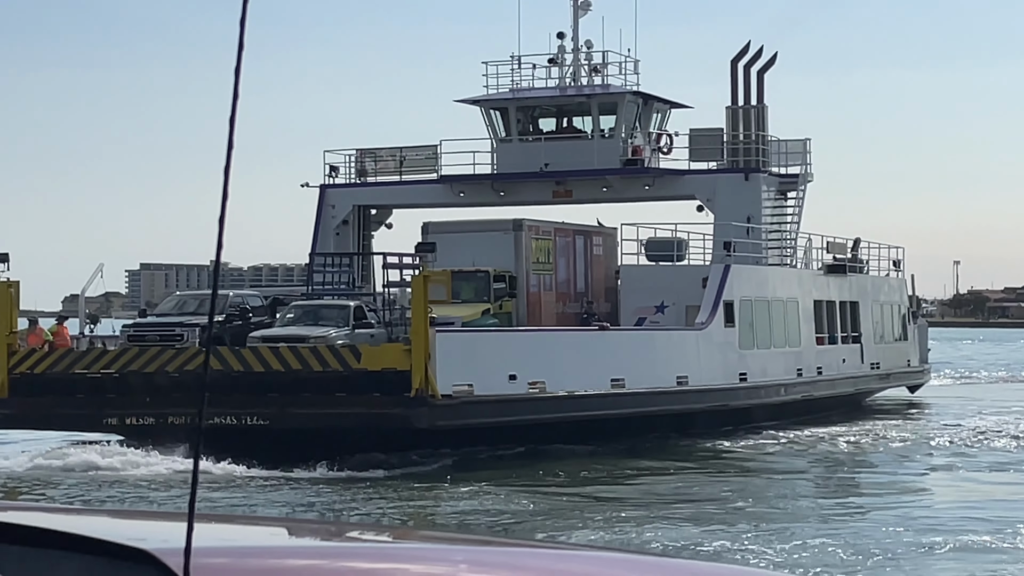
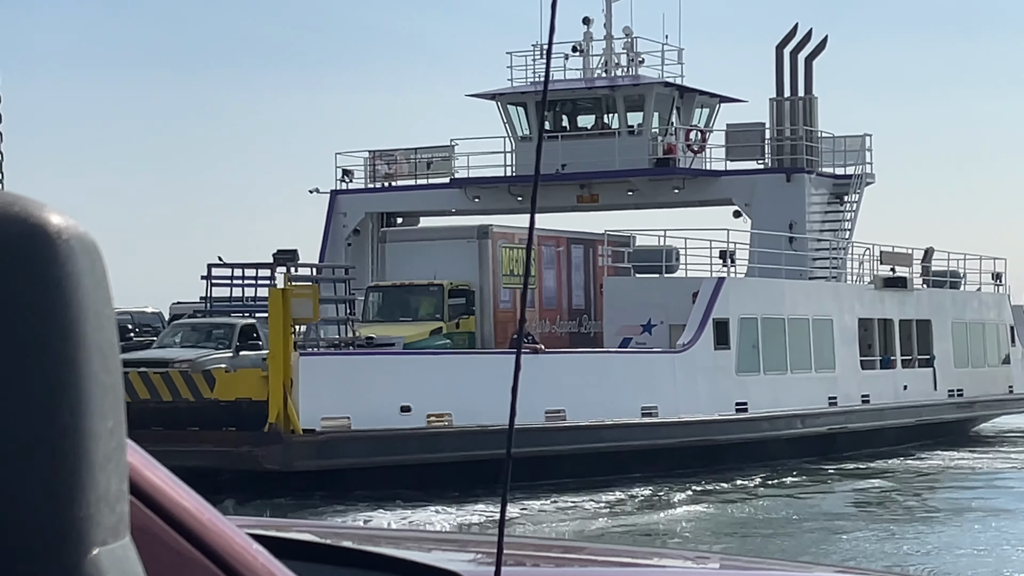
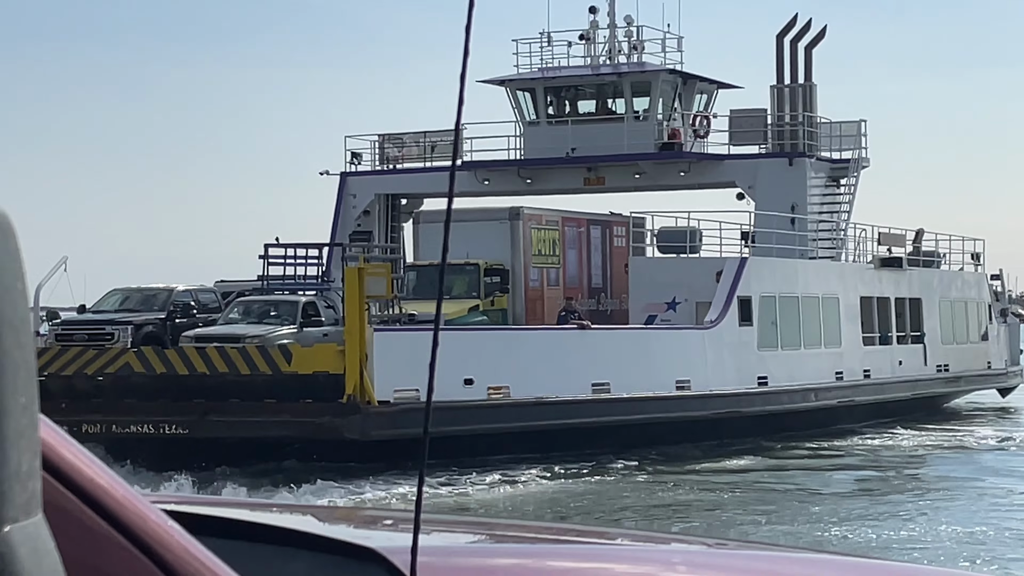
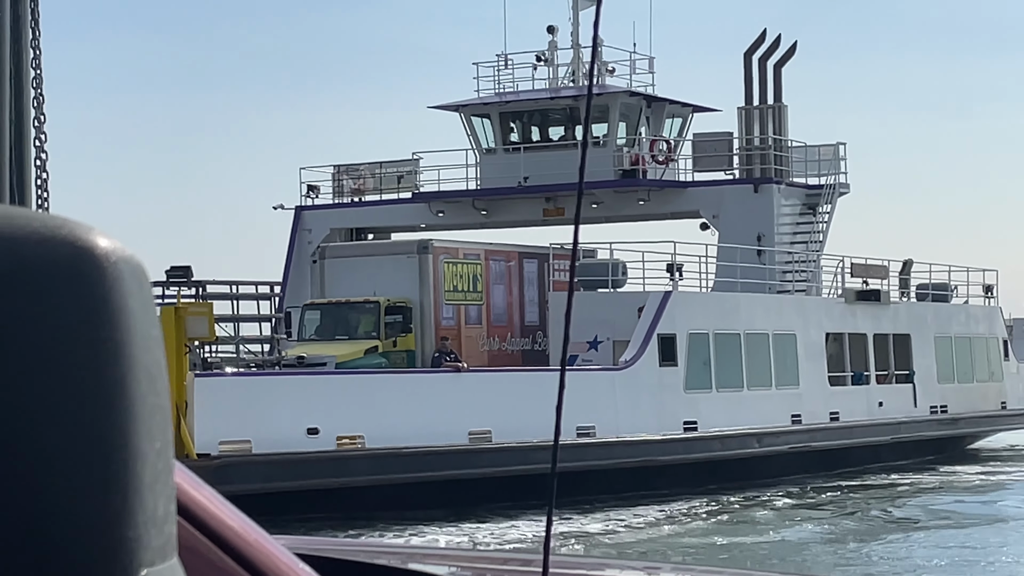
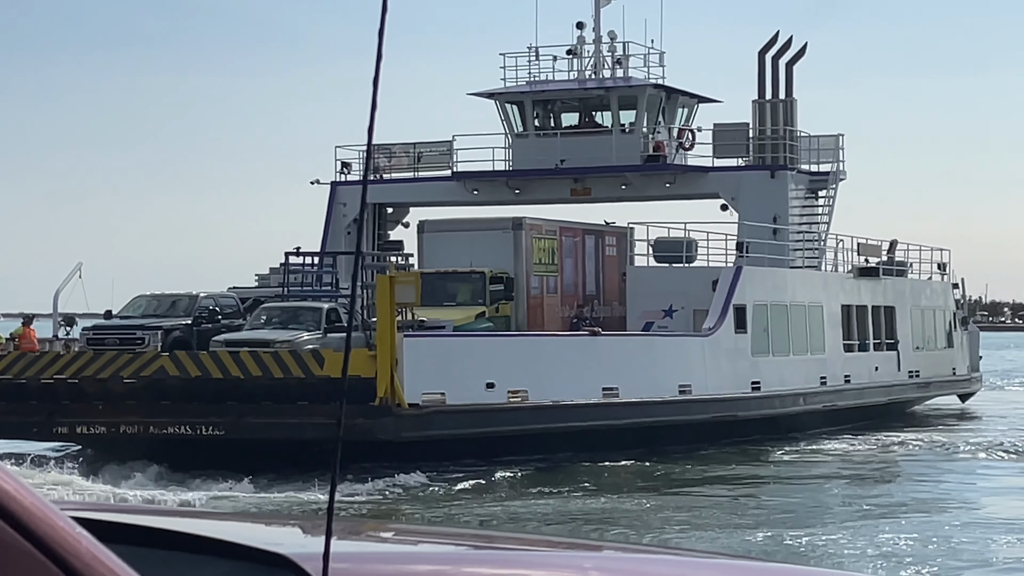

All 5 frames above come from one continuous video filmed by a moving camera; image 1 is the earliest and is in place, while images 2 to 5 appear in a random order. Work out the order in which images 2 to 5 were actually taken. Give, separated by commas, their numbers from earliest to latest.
5, 3, 2, 4
